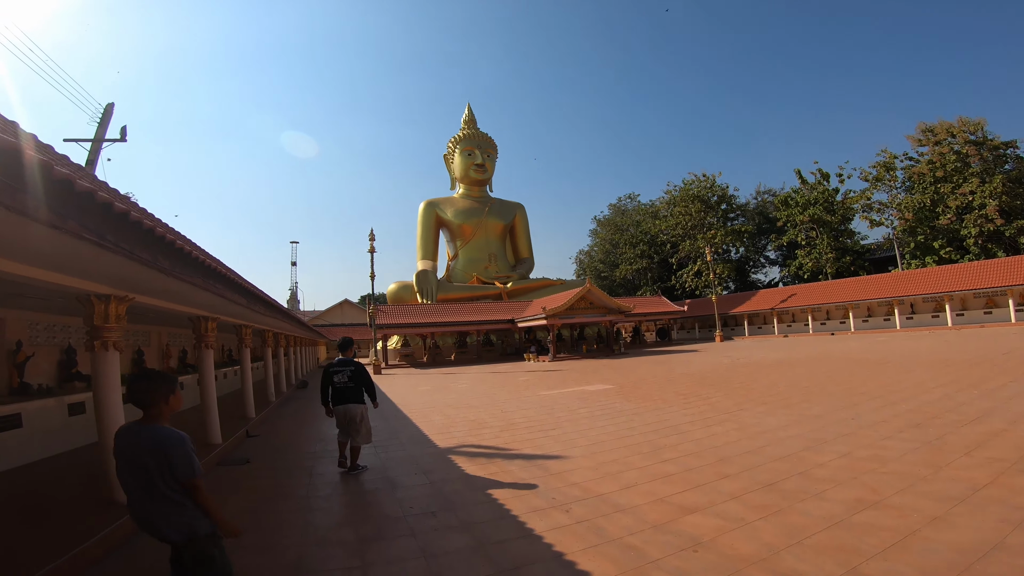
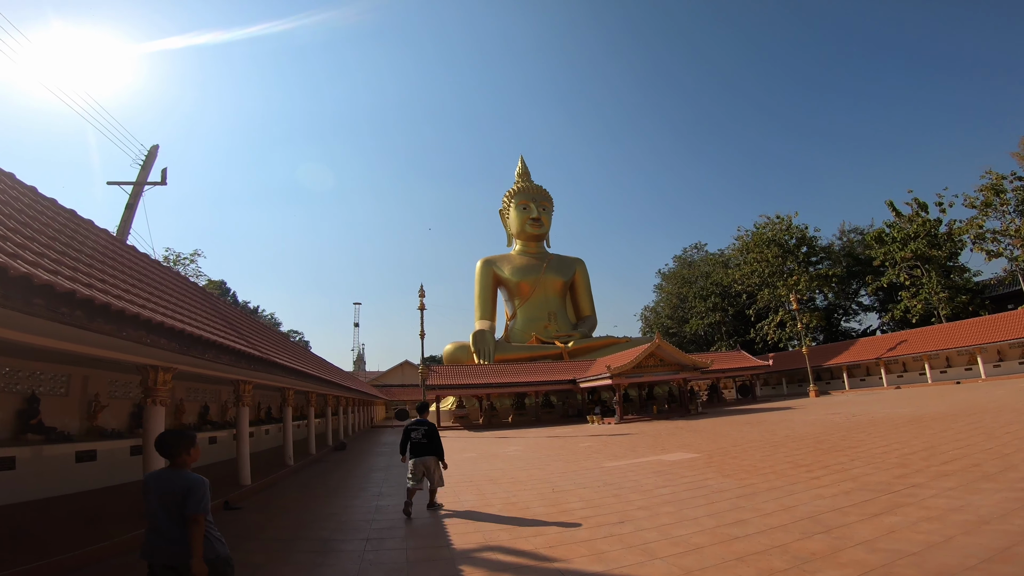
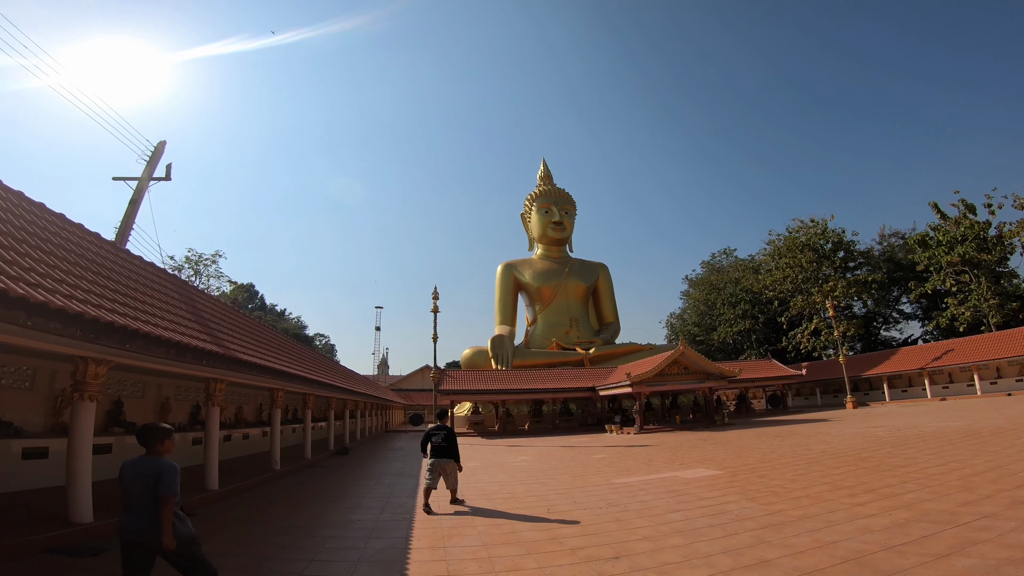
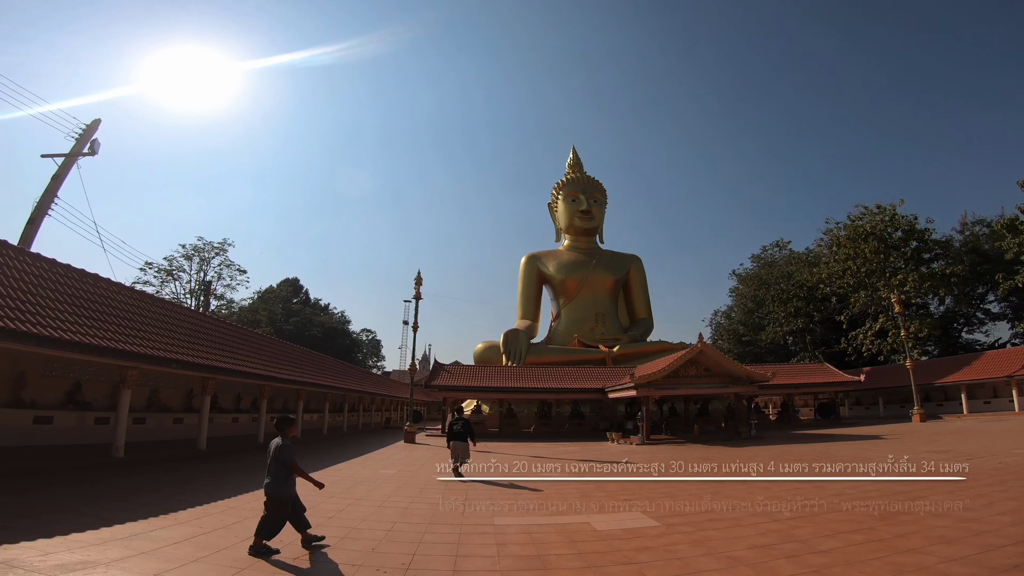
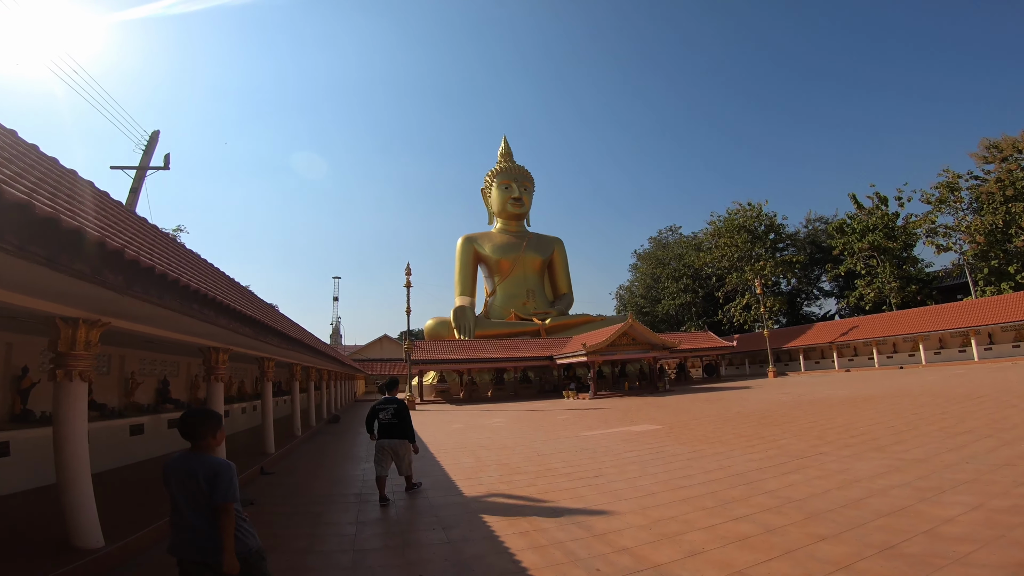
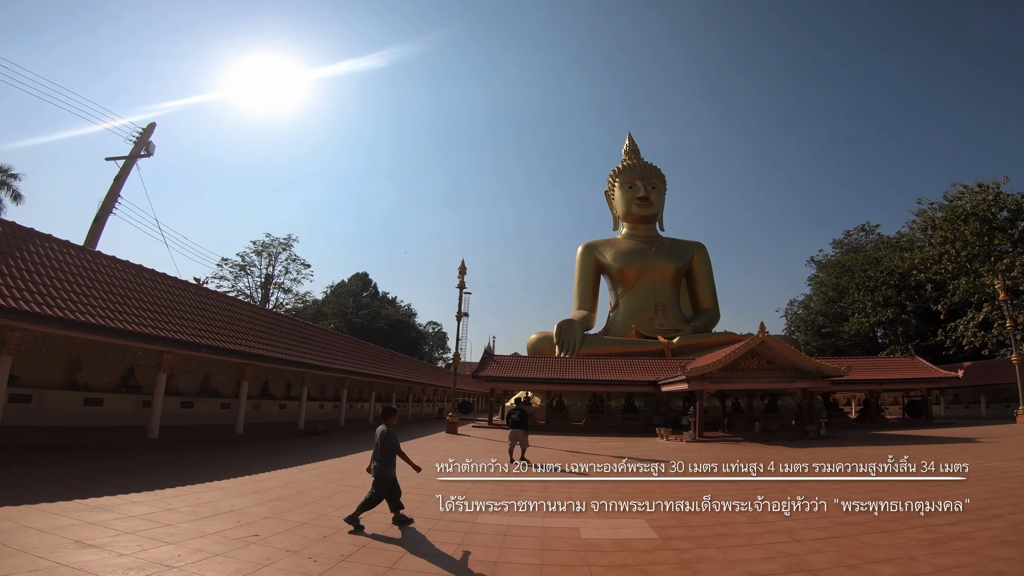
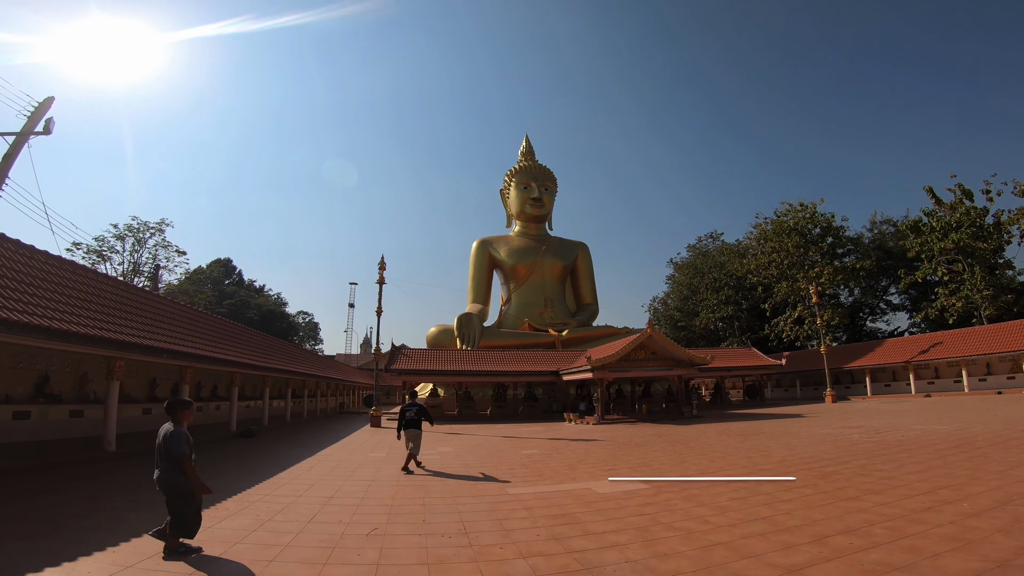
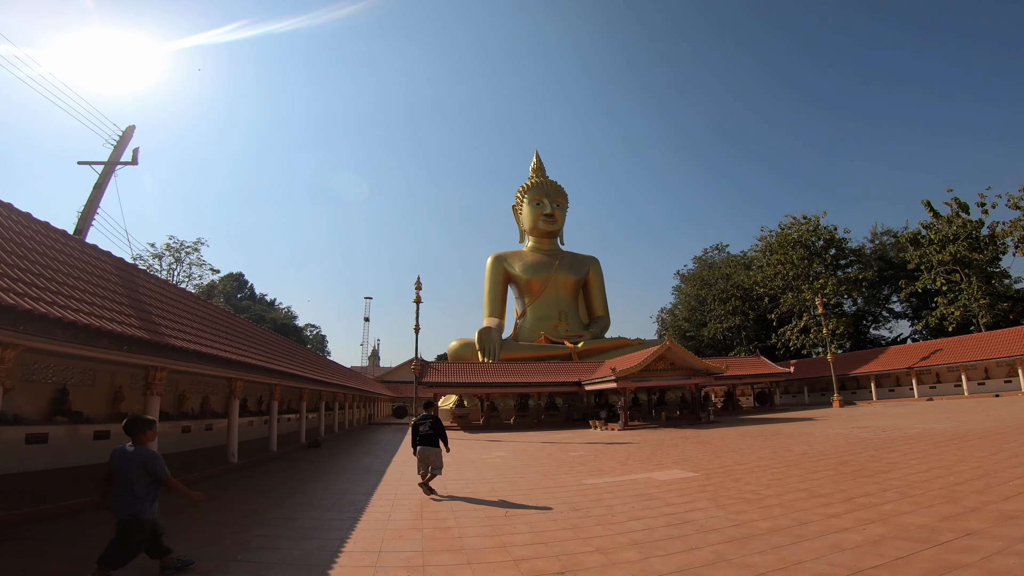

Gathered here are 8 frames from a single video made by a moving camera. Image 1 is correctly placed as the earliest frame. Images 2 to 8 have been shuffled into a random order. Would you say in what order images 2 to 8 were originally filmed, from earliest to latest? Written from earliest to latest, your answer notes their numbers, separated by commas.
5, 2, 3, 8, 7, 4, 6
